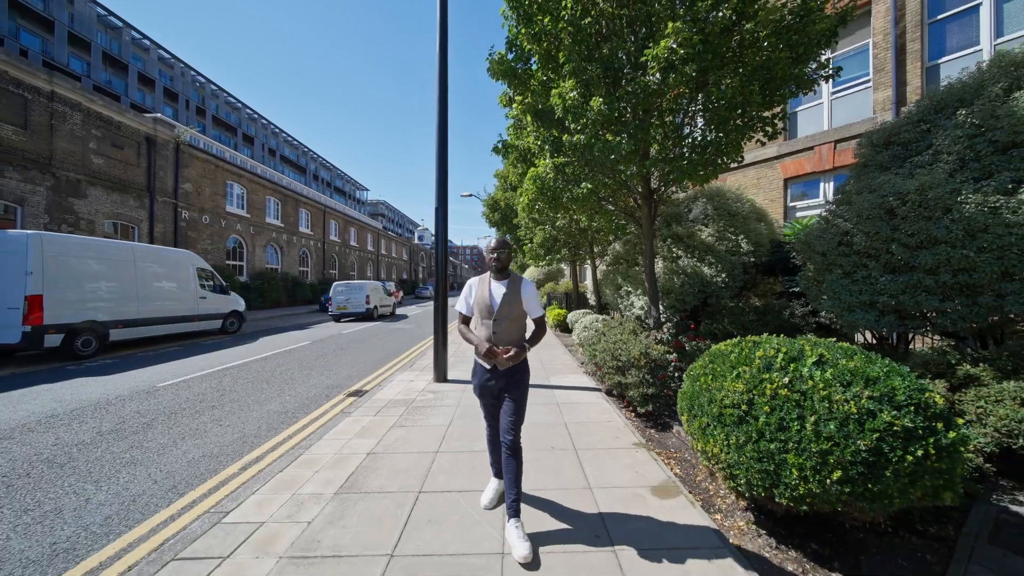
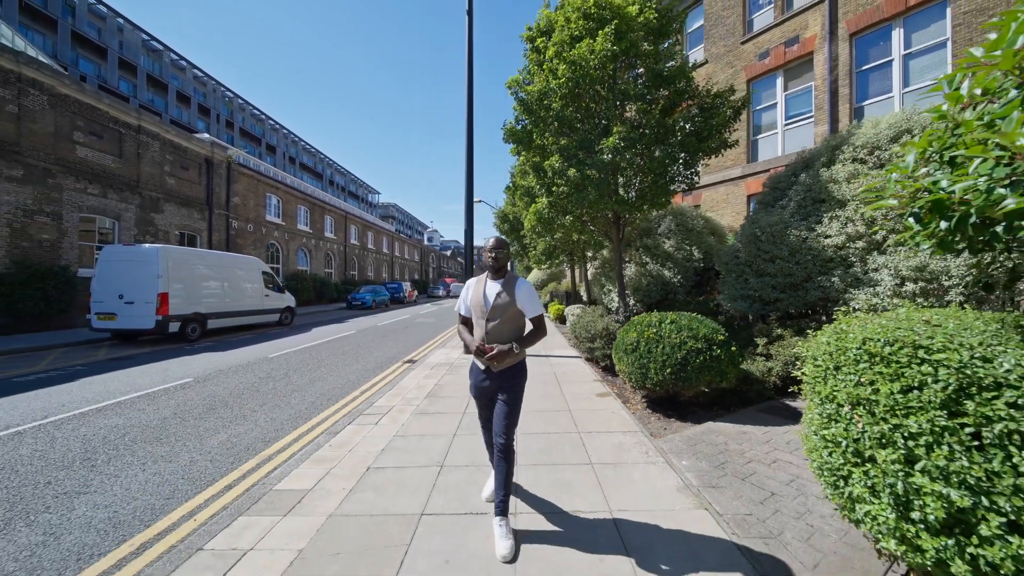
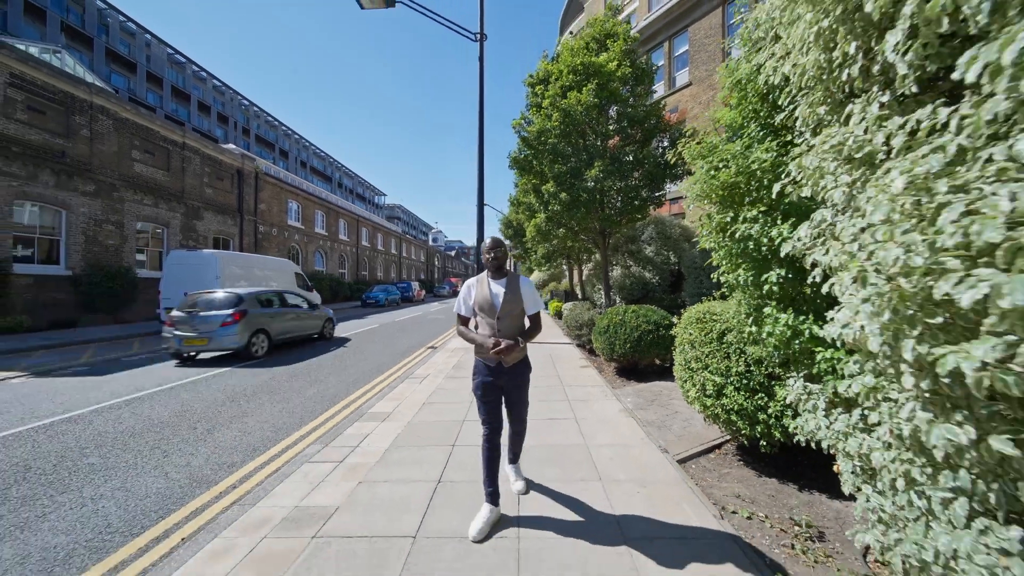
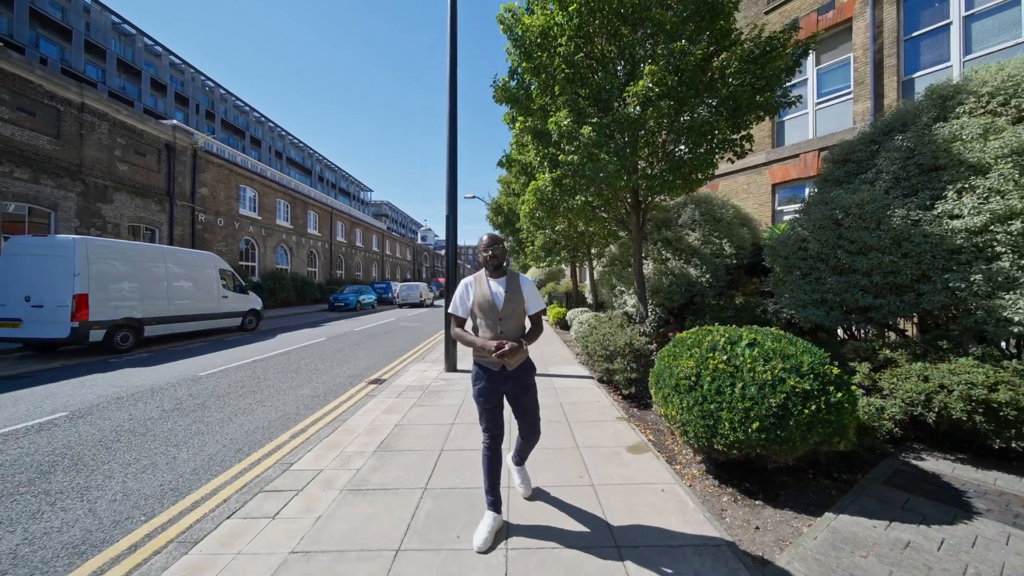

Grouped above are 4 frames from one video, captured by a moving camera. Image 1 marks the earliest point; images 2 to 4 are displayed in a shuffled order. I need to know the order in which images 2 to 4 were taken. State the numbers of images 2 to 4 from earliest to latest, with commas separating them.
4, 2, 3
